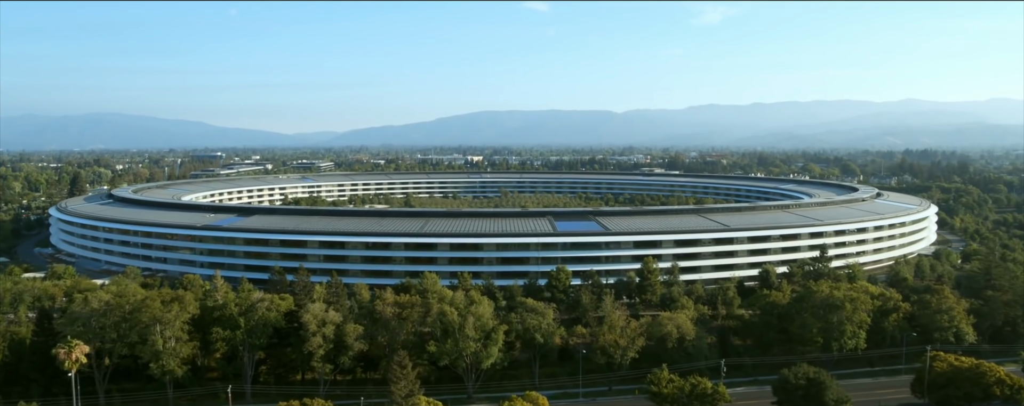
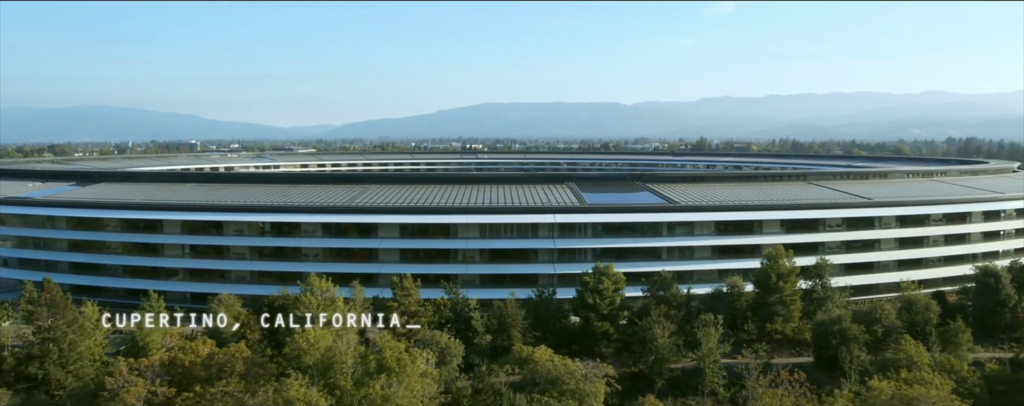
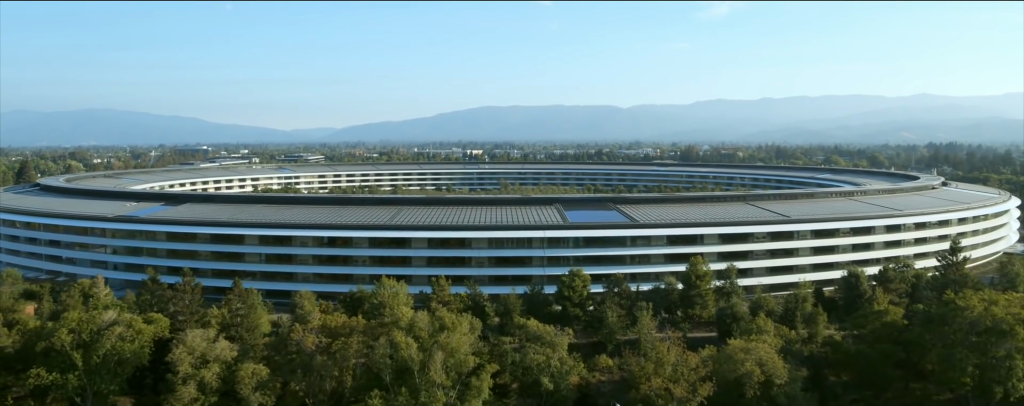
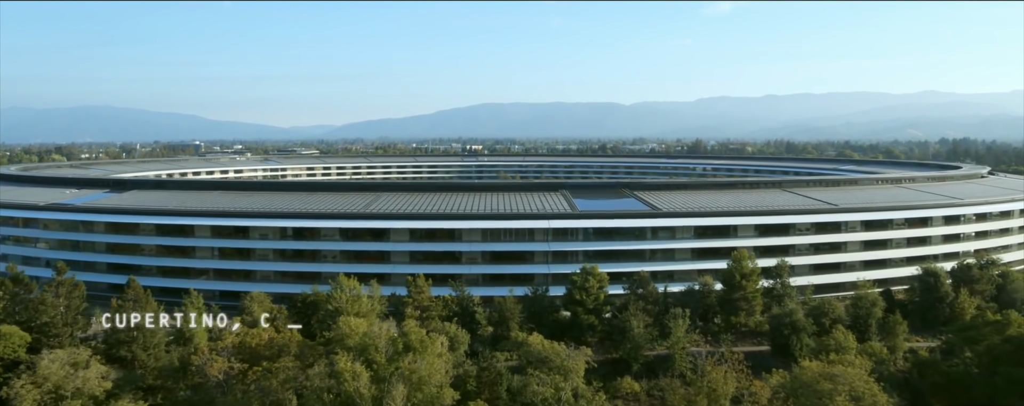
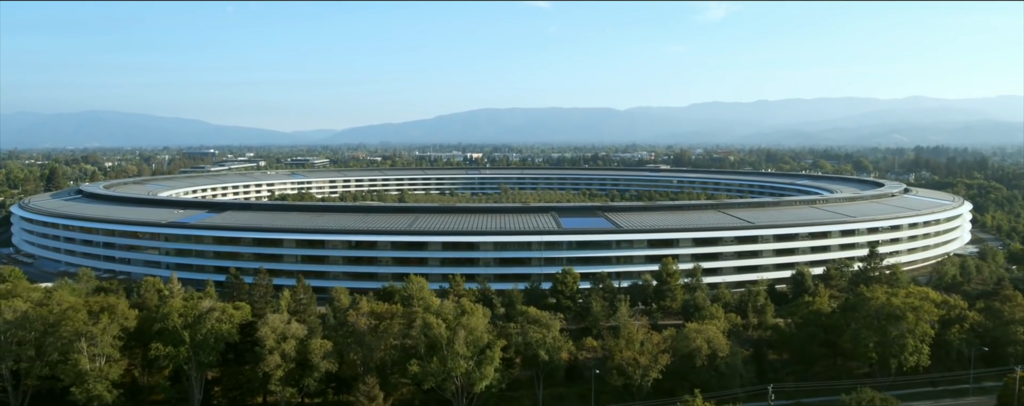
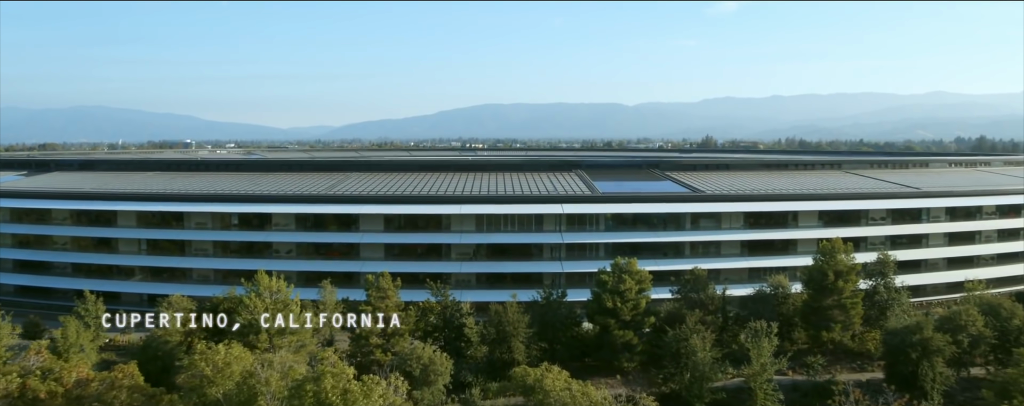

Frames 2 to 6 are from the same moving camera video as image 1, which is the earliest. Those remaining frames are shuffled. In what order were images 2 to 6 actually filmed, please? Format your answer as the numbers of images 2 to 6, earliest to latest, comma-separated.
5, 3, 4, 2, 6
